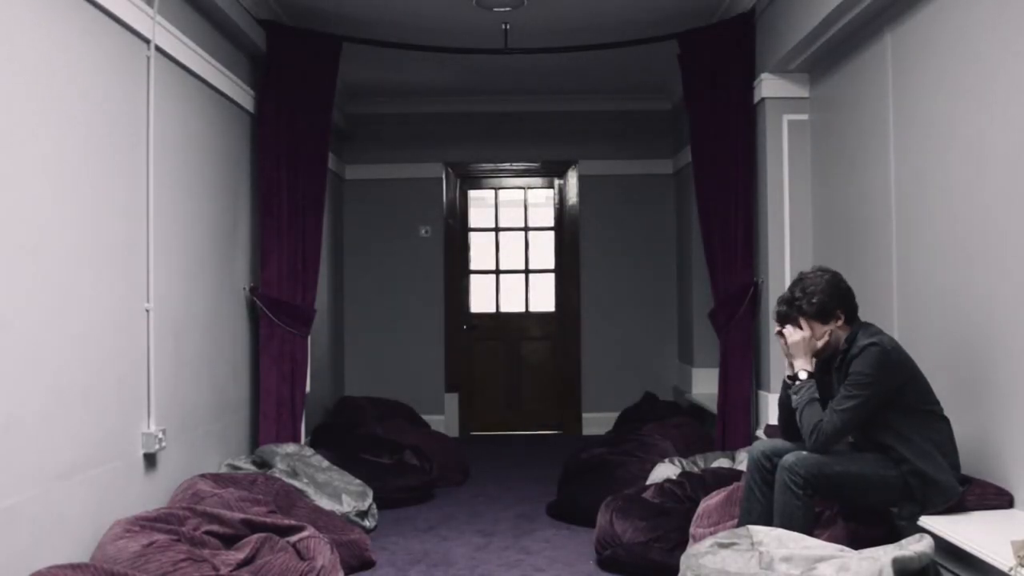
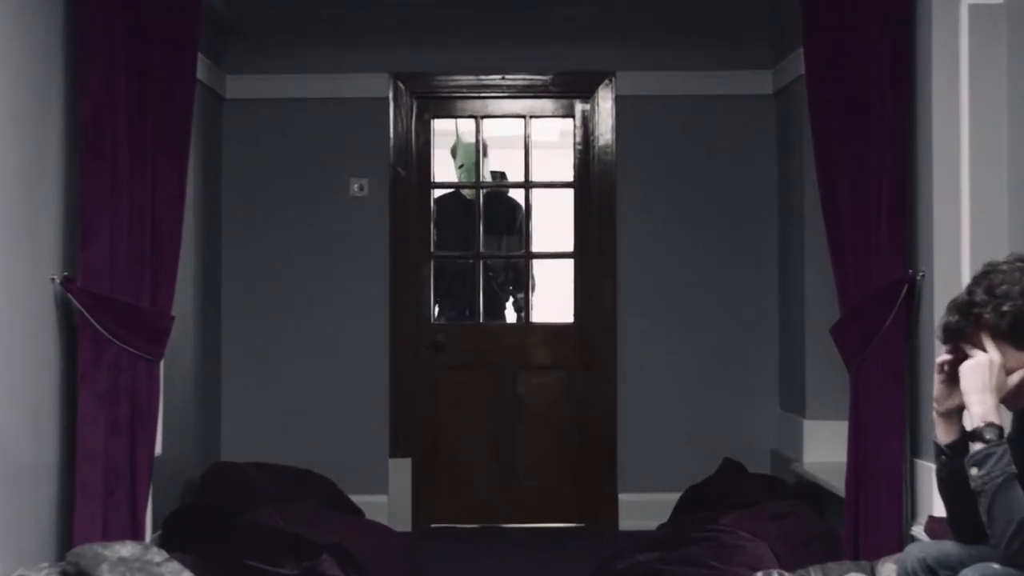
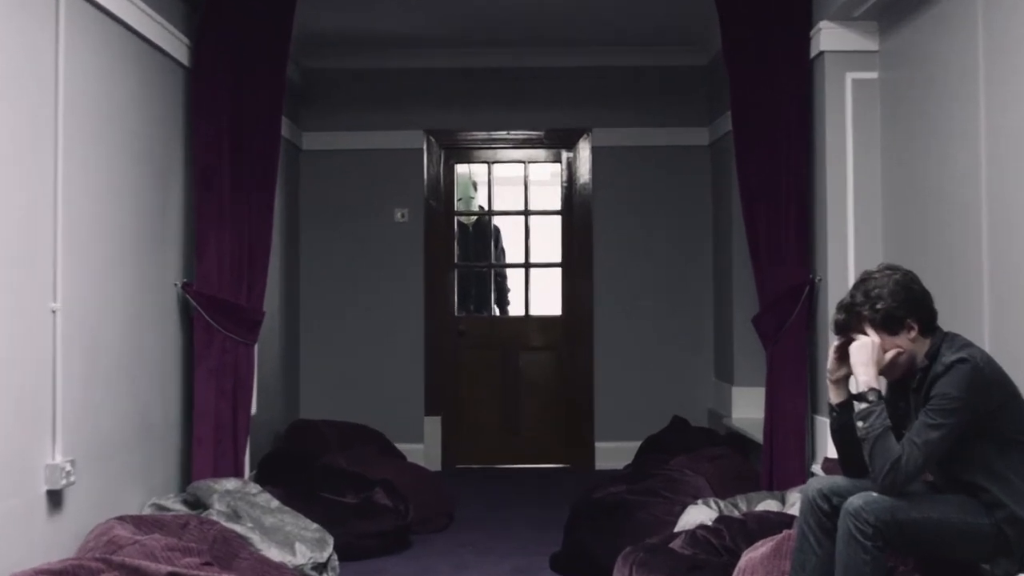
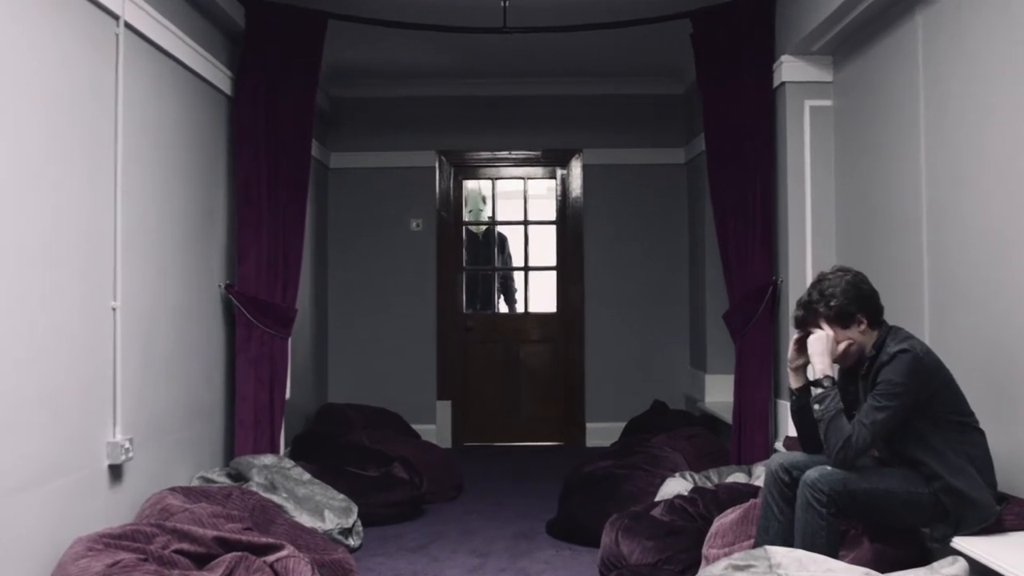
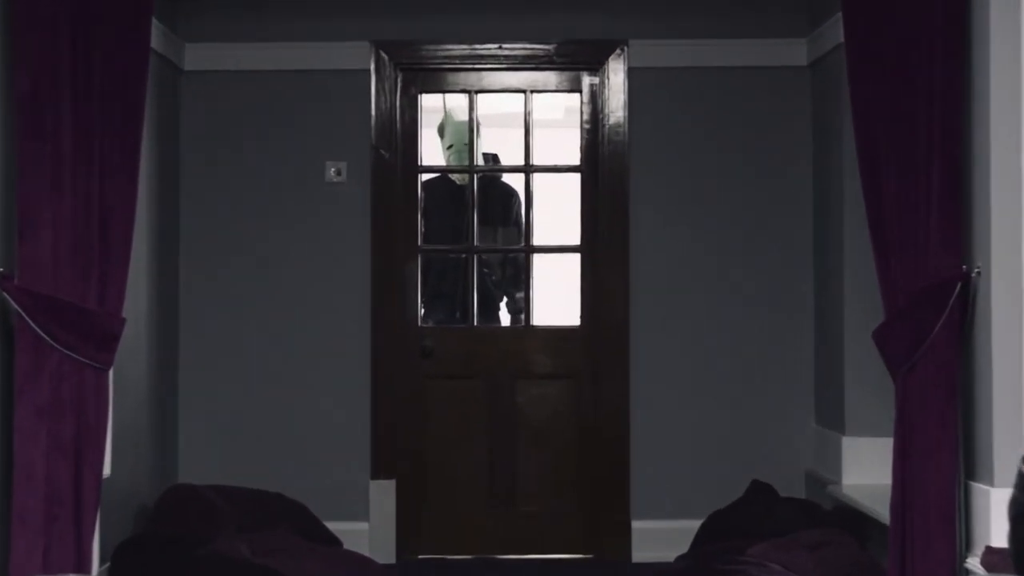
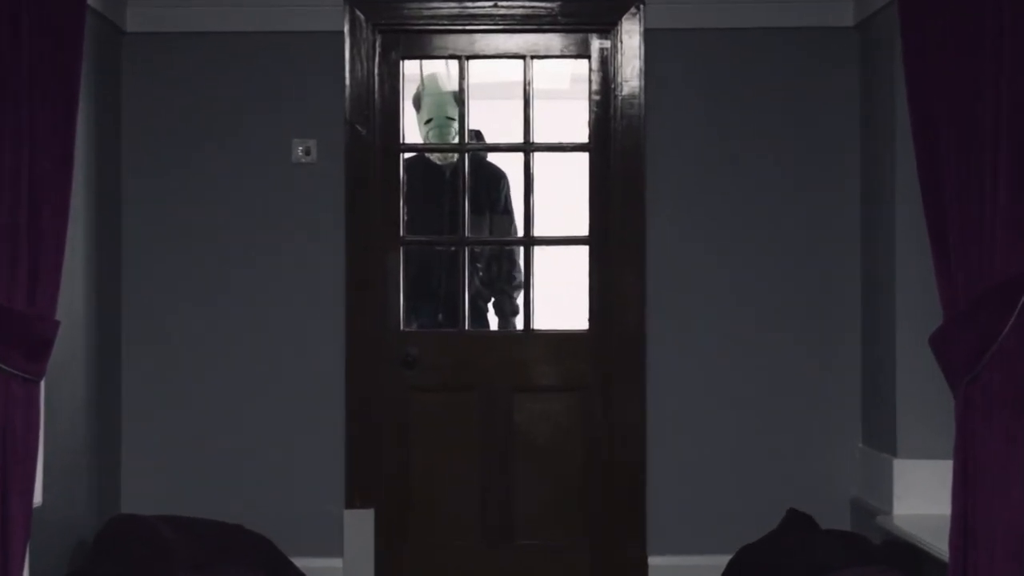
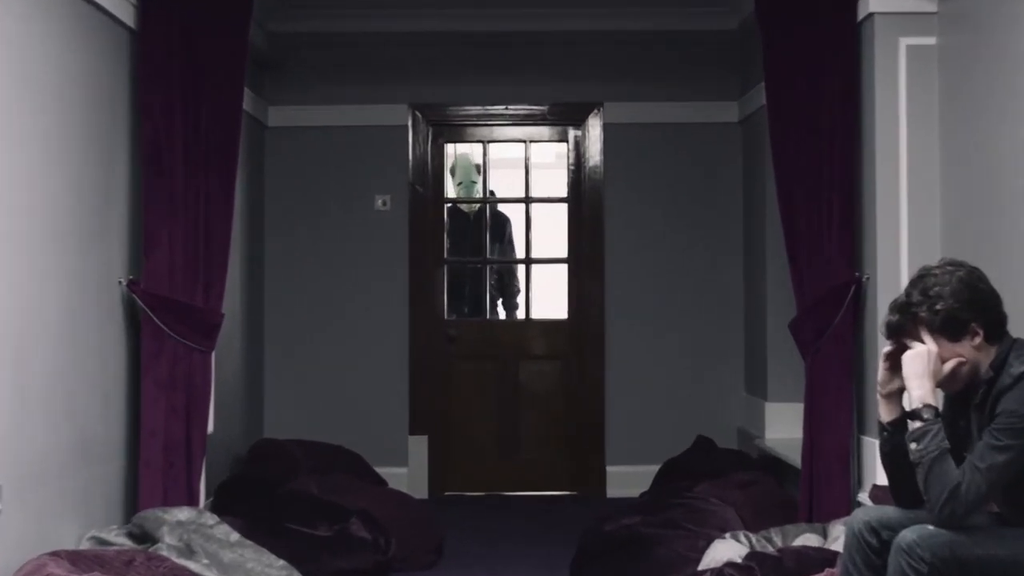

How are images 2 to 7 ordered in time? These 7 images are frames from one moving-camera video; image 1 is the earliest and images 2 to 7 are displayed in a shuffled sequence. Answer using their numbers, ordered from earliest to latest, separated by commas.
4, 3, 7, 2, 5, 6
